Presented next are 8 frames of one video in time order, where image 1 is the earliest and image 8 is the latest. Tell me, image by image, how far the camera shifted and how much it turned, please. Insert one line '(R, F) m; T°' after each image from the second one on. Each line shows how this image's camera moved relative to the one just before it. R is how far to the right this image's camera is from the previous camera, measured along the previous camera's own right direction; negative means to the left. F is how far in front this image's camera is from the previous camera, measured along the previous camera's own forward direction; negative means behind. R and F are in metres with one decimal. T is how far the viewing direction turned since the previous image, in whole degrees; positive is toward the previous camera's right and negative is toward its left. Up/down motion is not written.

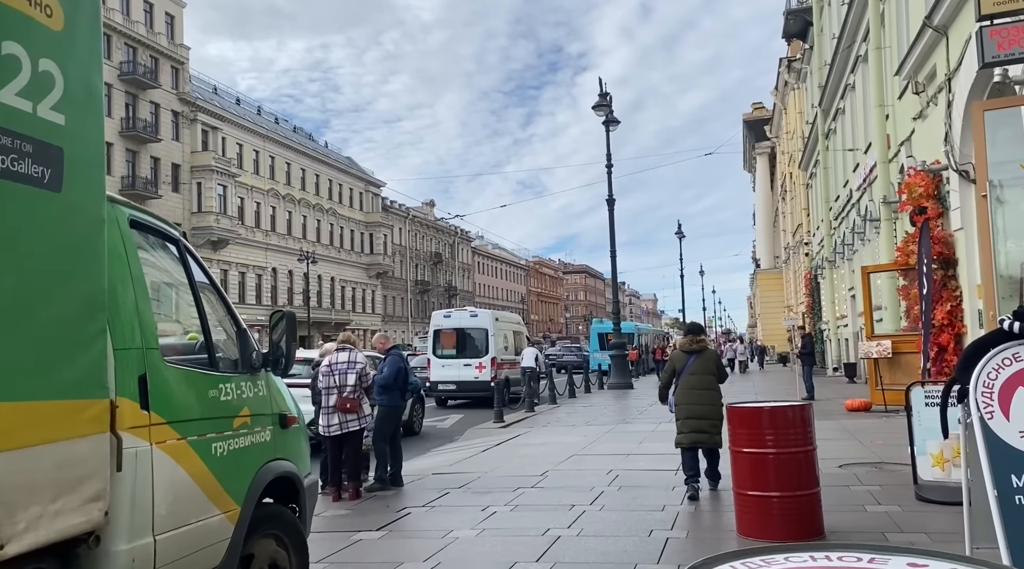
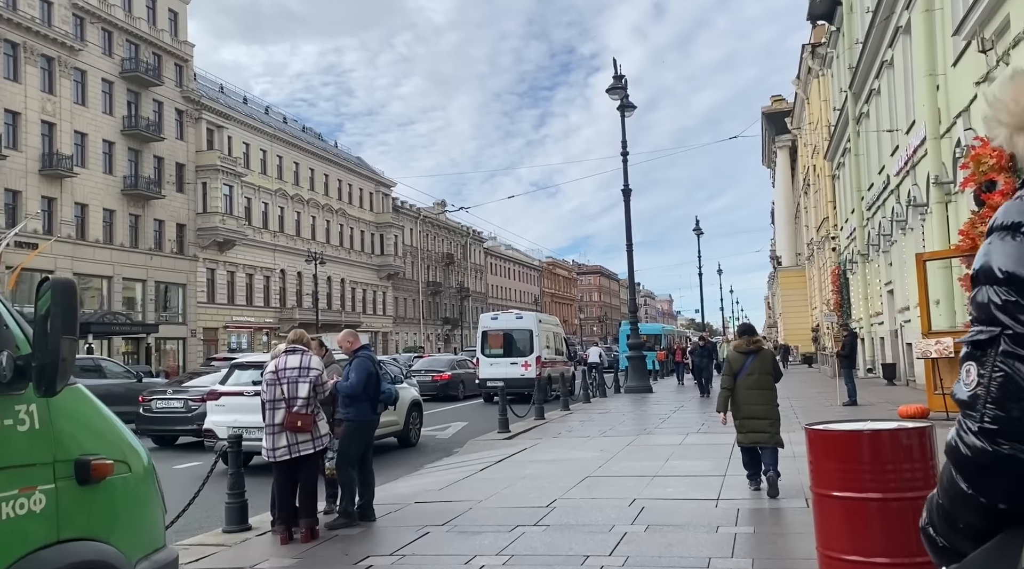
(+0.1, +1.7) m; -1°
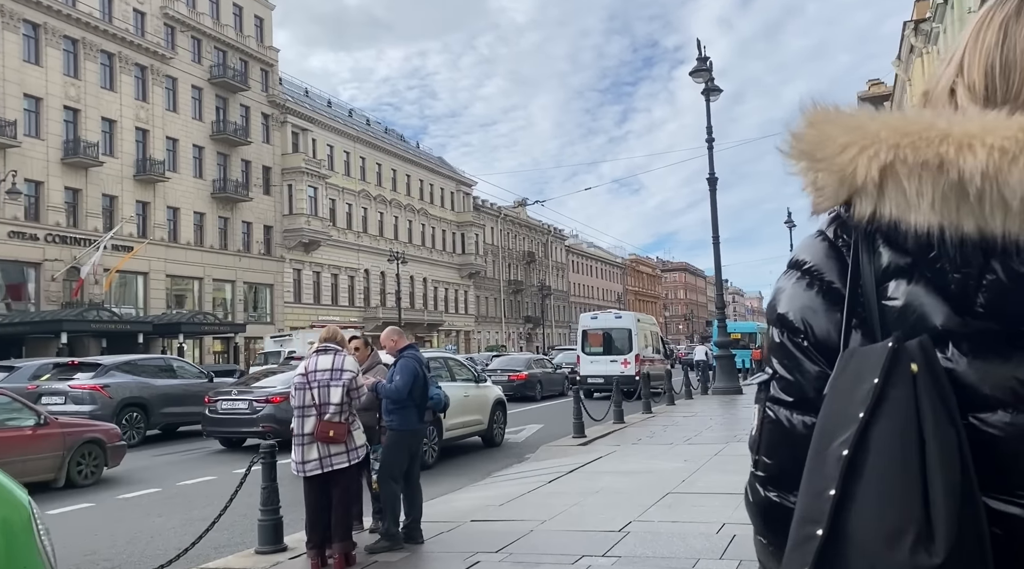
(+0.1, +0.9) m; -6°
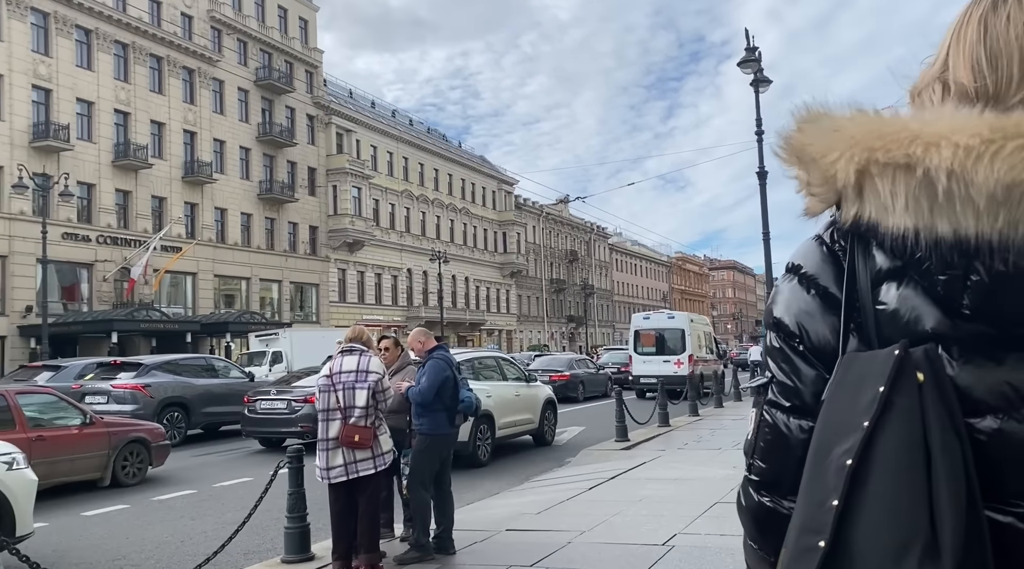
(+0.1, +0.3) m; -3°
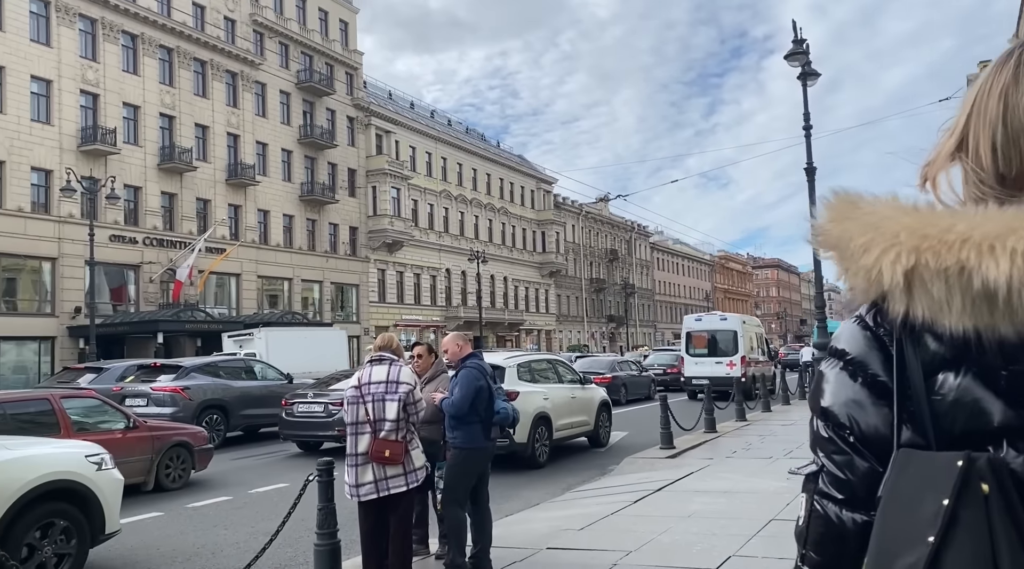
(0.0, +0.2) m; -3°
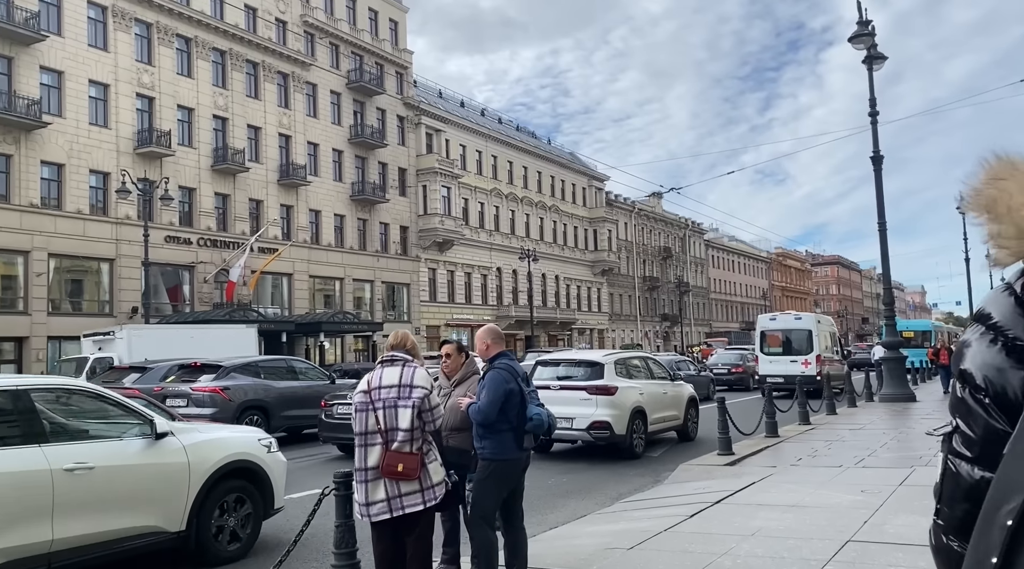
(+0.1, +0.7) m; -4°
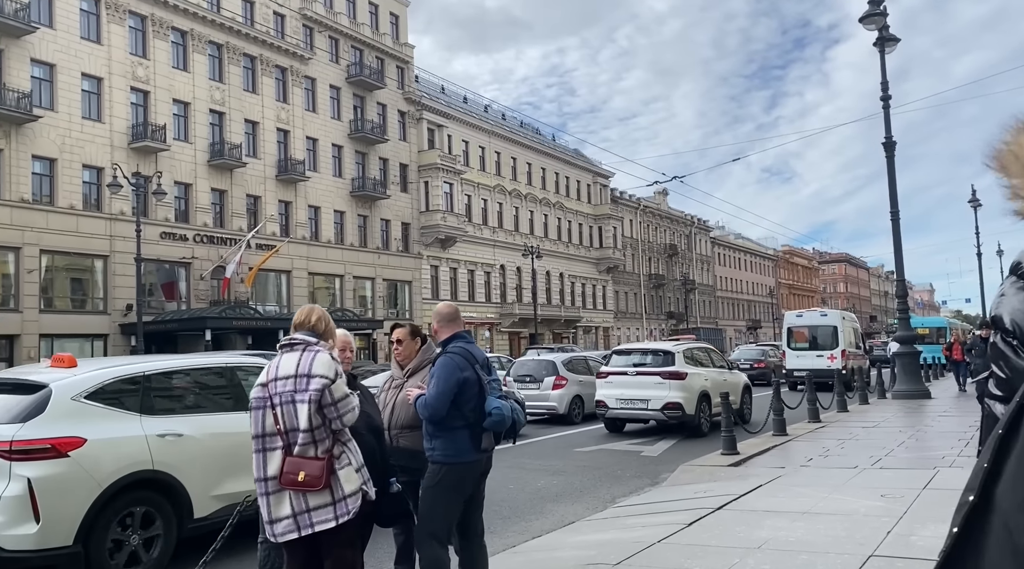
(+0.3, +0.9) m; 0°
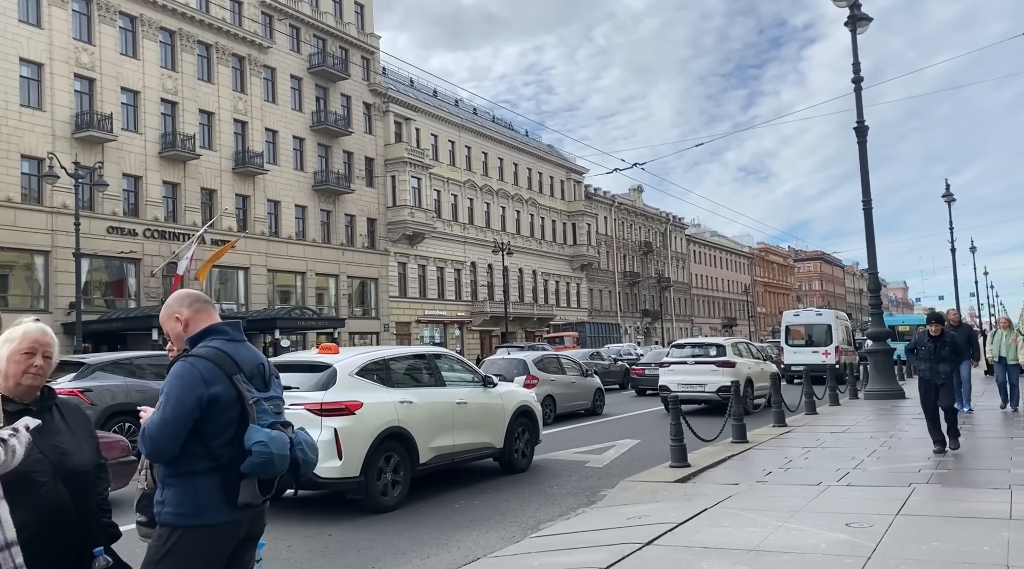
(+0.8, +1.5) m; +1°
